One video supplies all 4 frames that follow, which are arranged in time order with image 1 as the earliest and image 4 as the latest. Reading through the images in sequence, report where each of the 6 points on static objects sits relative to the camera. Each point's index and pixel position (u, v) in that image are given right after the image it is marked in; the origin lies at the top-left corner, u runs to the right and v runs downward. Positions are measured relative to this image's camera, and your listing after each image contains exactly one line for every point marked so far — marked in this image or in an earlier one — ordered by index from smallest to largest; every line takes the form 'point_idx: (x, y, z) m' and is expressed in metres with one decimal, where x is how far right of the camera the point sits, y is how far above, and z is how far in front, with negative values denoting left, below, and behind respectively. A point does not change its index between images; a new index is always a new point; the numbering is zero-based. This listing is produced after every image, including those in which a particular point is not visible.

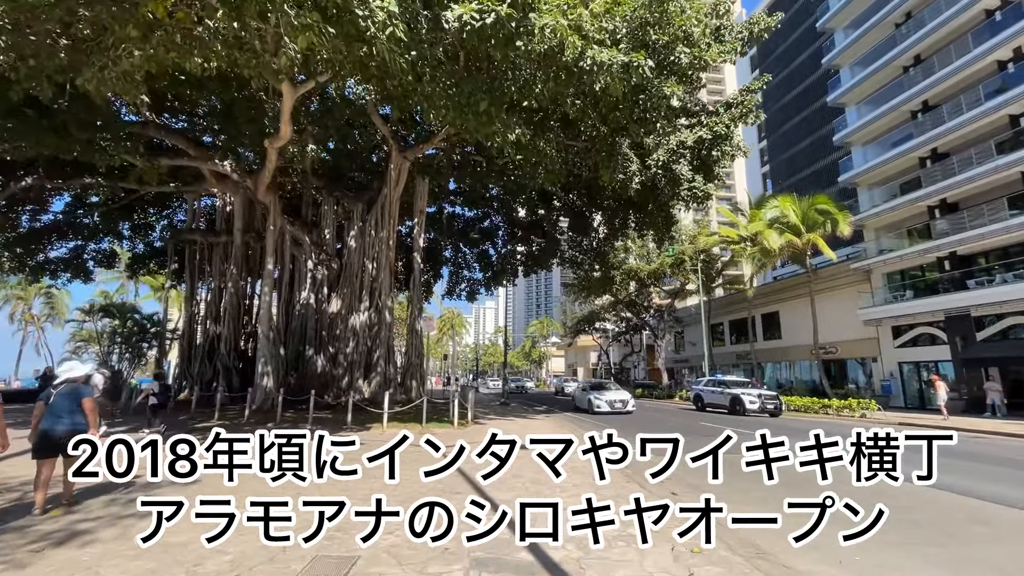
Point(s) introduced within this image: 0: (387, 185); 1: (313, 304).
0: (-4.2, +3.4, +19.2) m
1: (-6.6, -0.5, +19.1) m
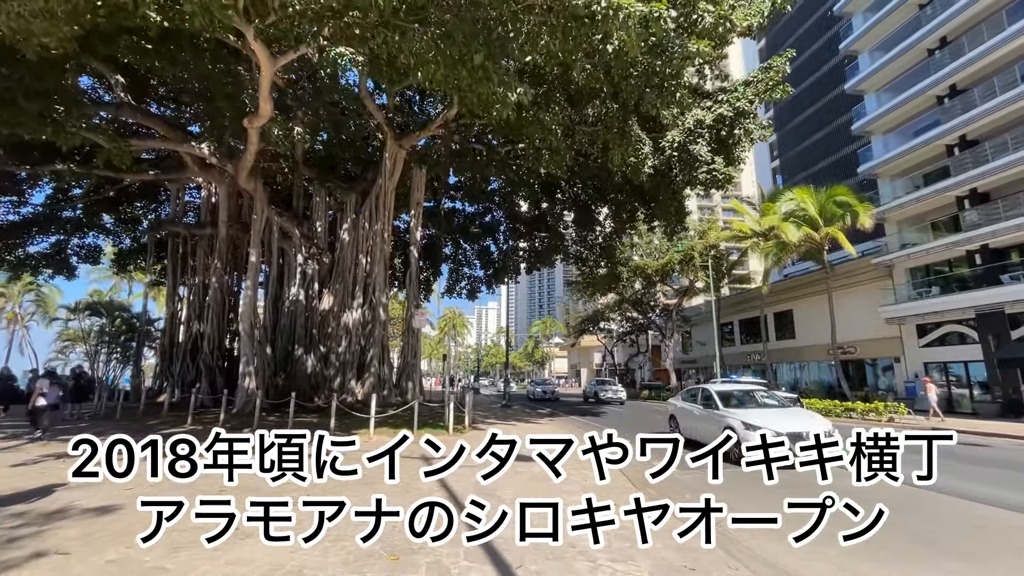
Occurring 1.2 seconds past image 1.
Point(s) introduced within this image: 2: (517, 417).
0: (-4.1, +3.5, +18.1) m
1: (-6.6, -0.4, +18.0) m
2: (+0.2, -3.9, +17.5) m
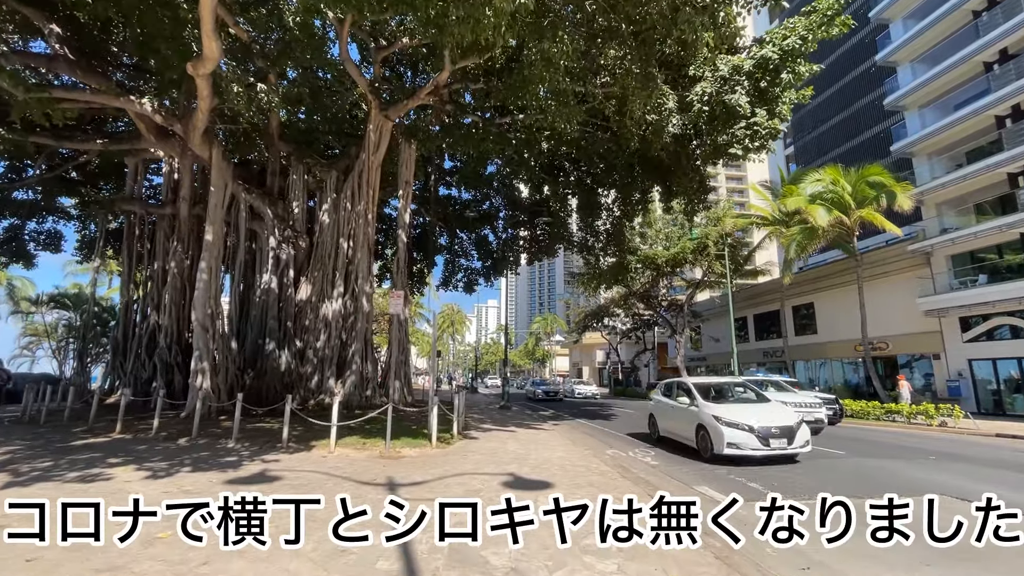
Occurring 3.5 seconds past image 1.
0: (-4.1, +3.9, +16.1) m
1: (-6.6, 0.0, +16.1) m
2: (+0.1, -3.6, +15.5) m
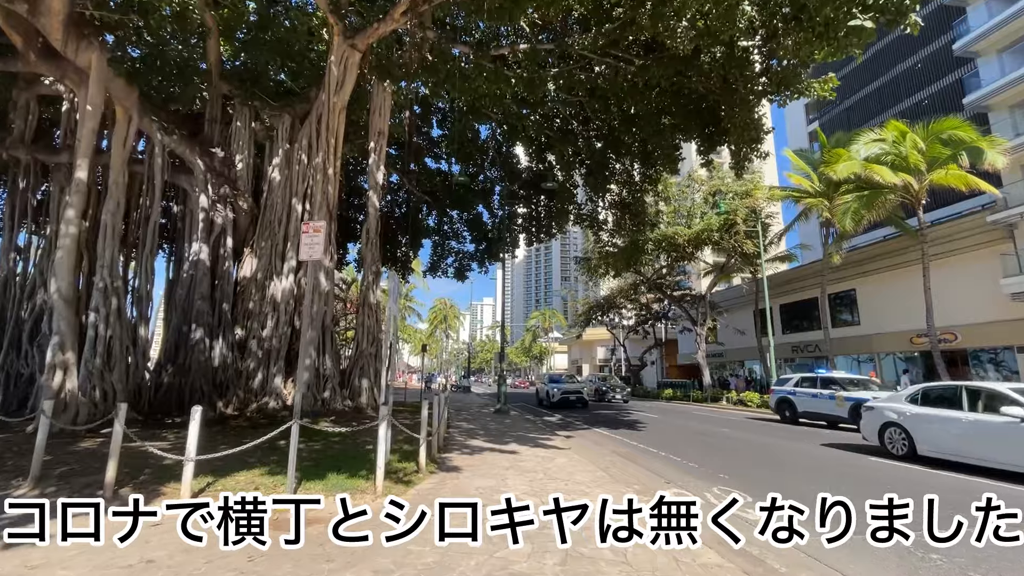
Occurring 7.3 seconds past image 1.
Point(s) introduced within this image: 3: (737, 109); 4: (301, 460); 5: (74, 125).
0: (-4.2, +4.5, +12.7) m
1: (-6.6, +0.5, +12.6) m
2: (+0.1, -3.0, +12.1) m
3: (+4.4, +3.4, +11.0) m
4: (-2.2, -1.8, +6.3) m
5: (-9.4, +3.5, +12.4) m
